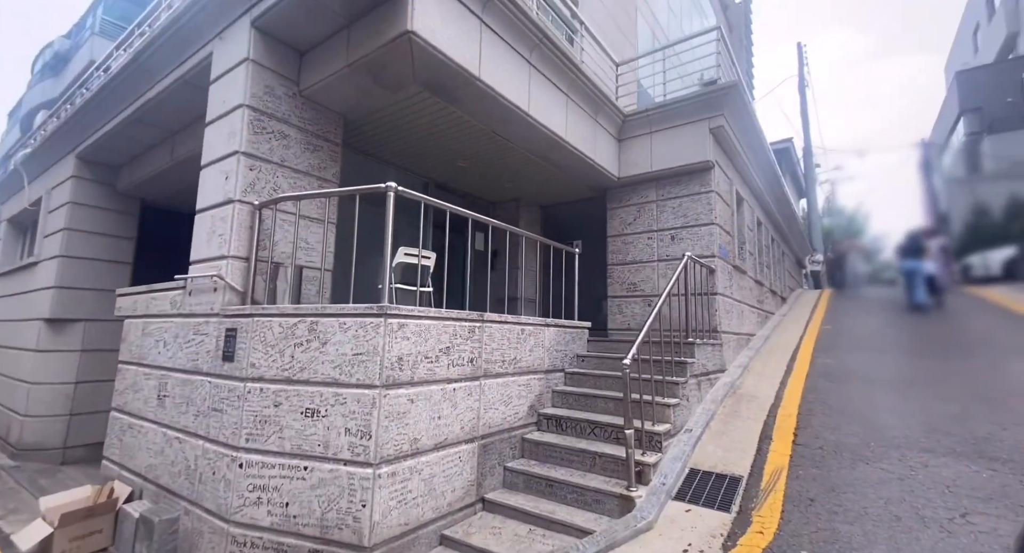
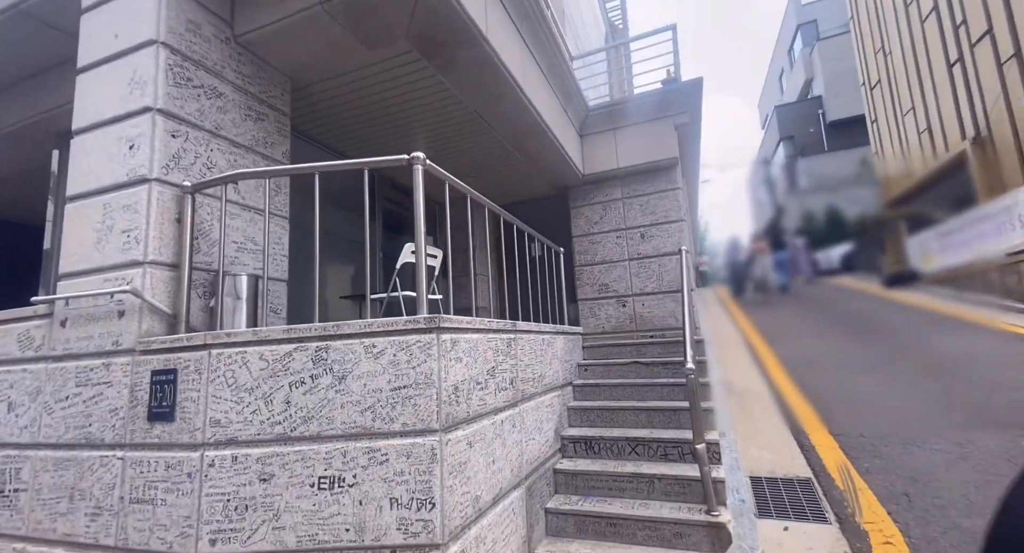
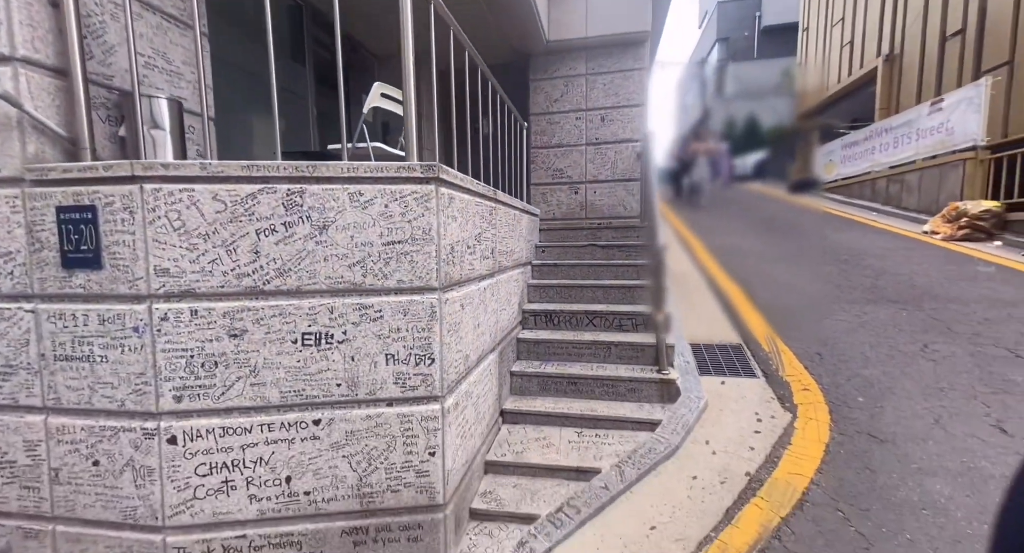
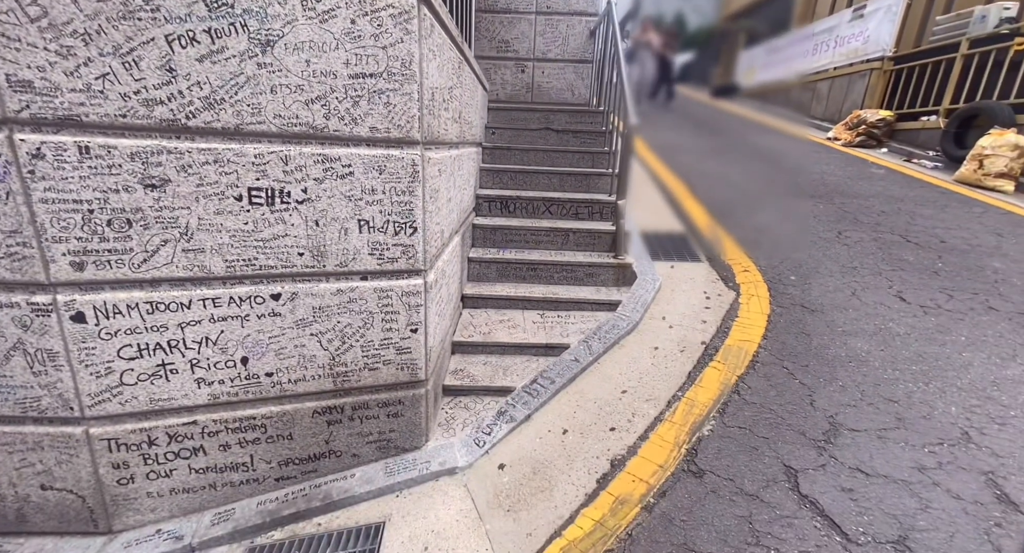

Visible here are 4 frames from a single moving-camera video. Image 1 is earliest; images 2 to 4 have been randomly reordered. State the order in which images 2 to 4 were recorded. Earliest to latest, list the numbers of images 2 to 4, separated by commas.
2, 3, 4
